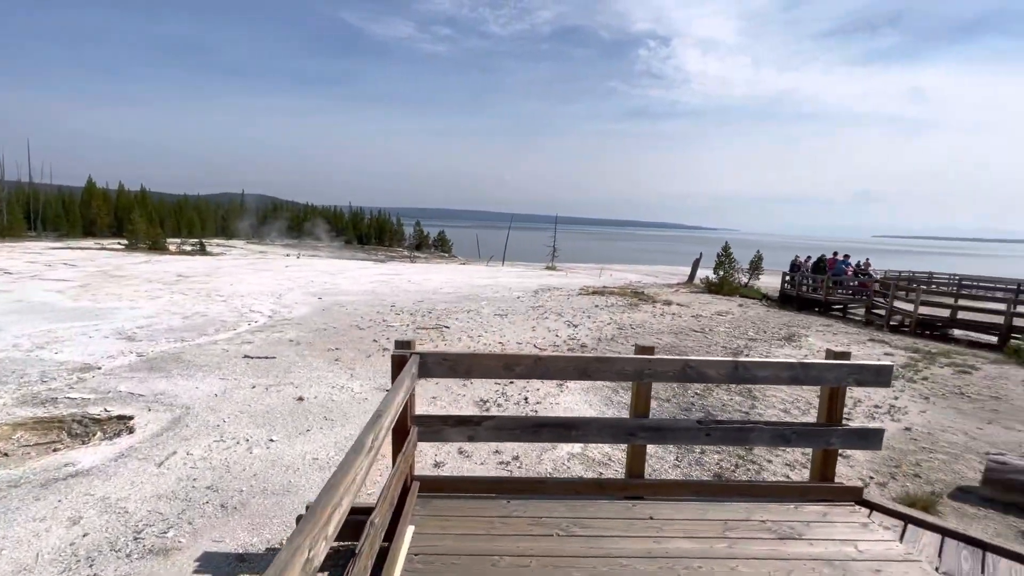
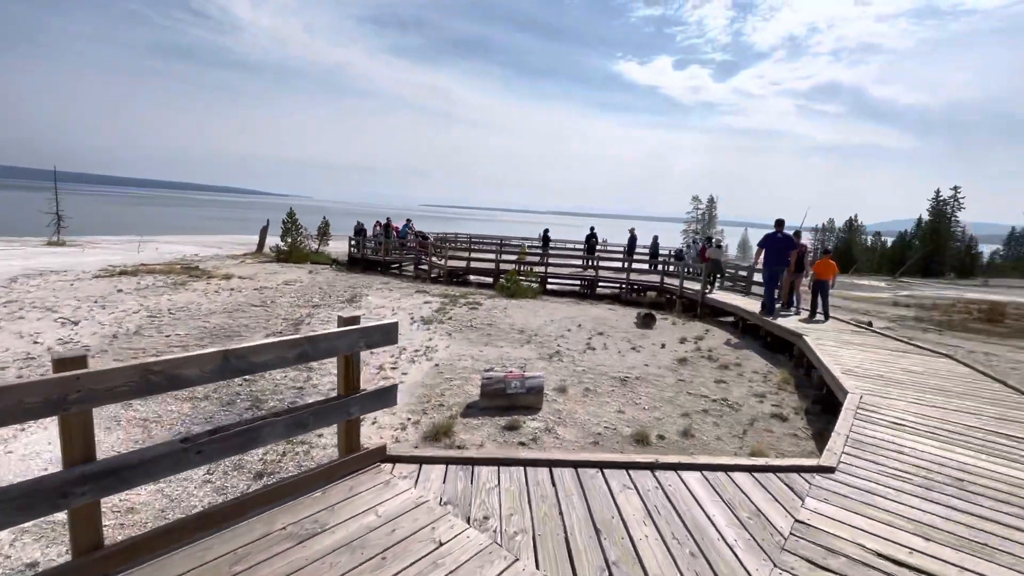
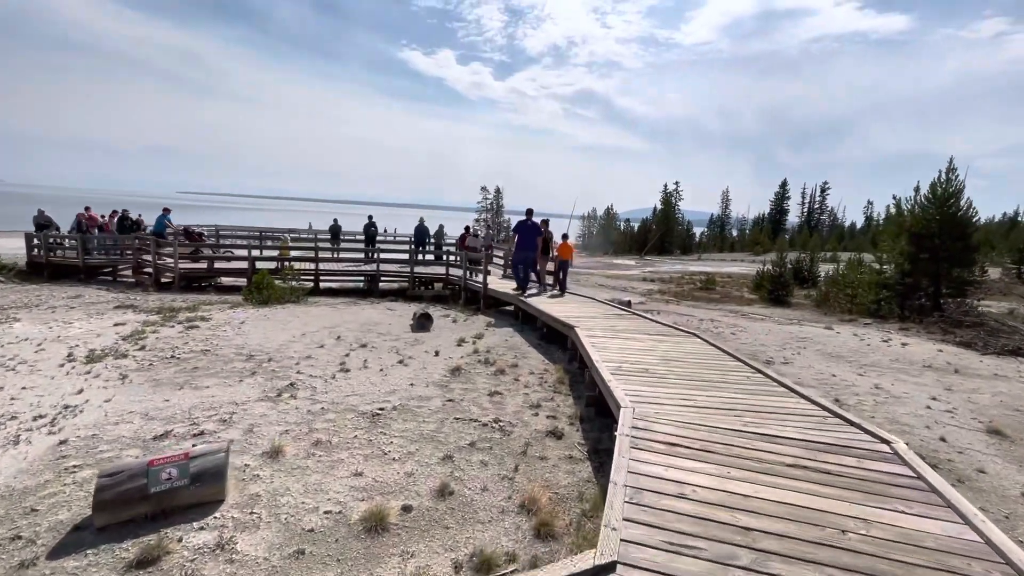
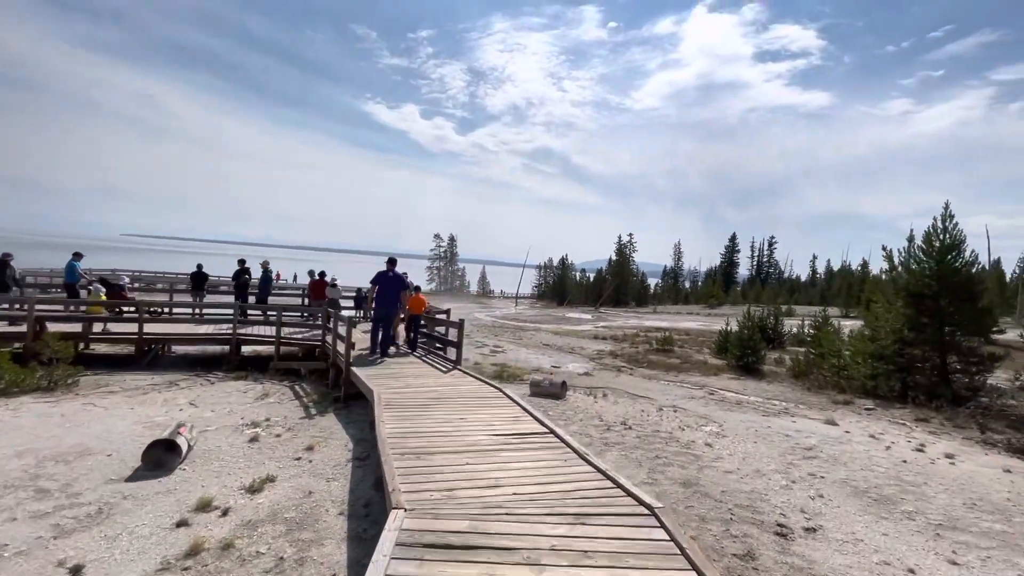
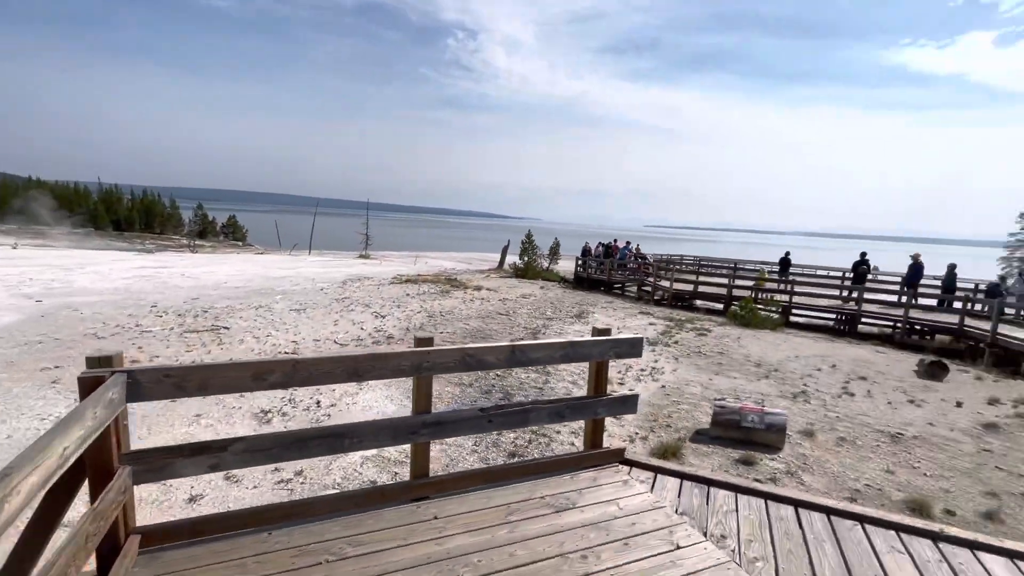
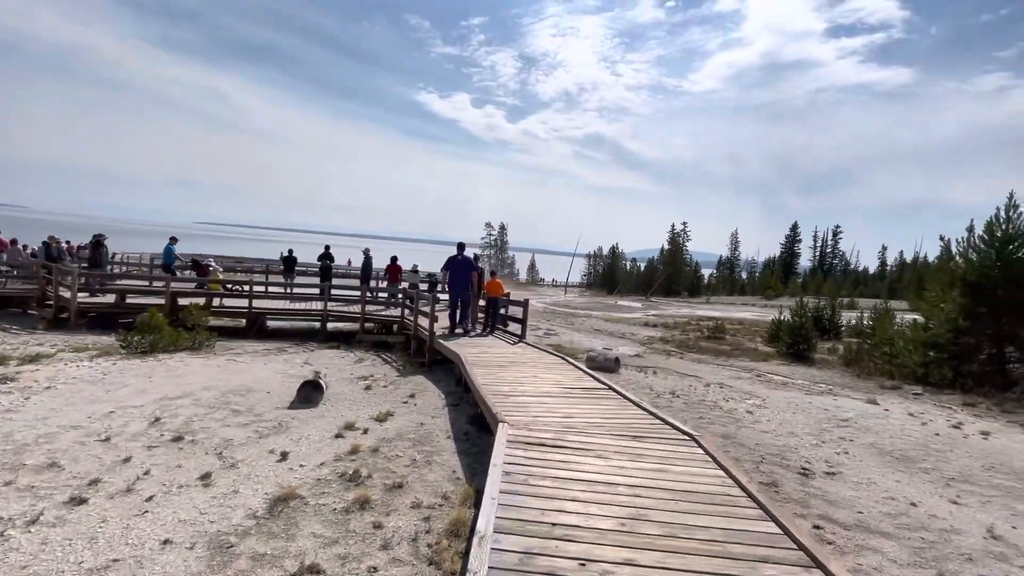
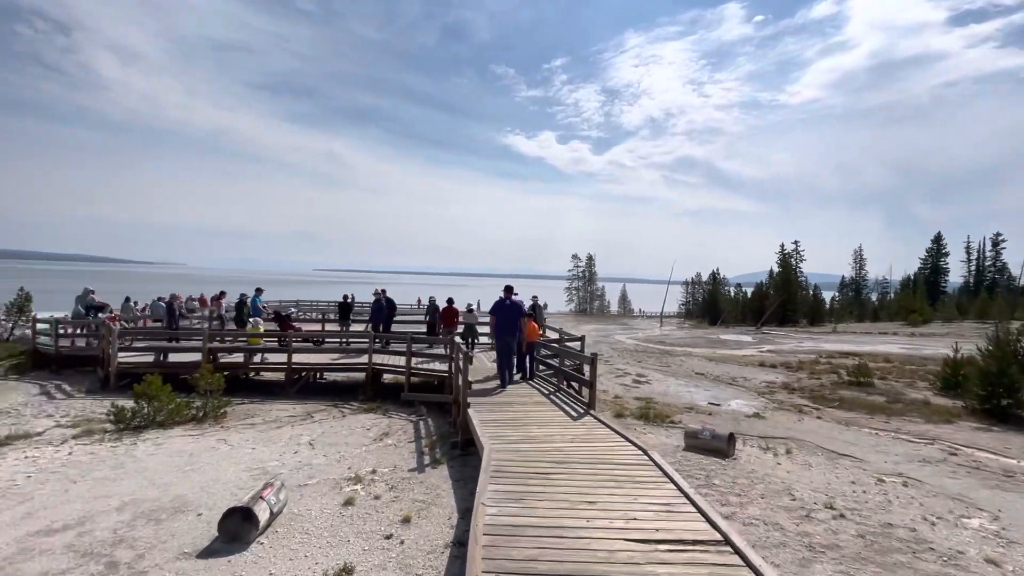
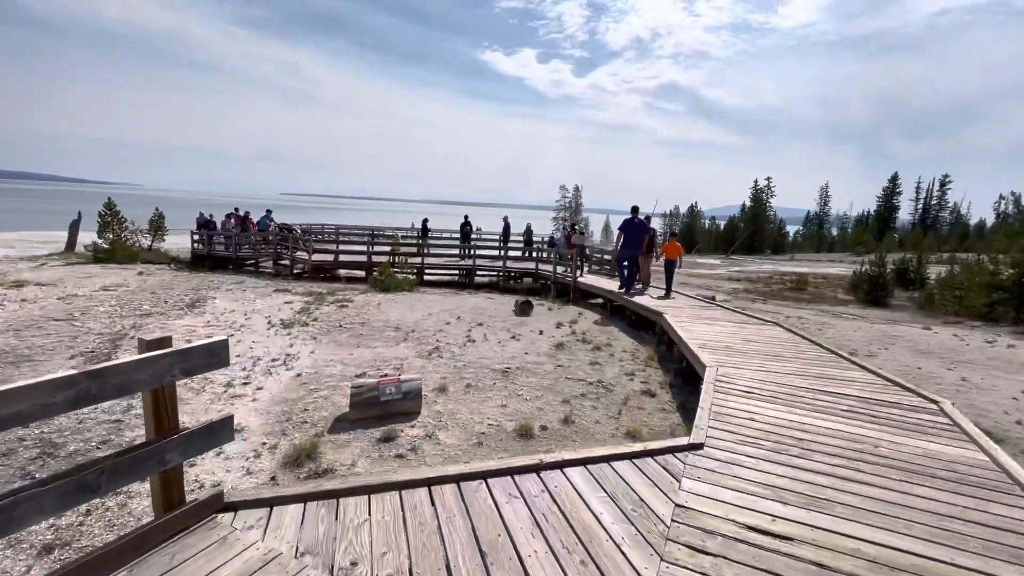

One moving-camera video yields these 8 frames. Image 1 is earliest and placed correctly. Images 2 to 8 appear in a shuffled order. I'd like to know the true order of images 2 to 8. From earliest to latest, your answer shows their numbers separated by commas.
5, 2, 8, 3, 6, 4, 7
